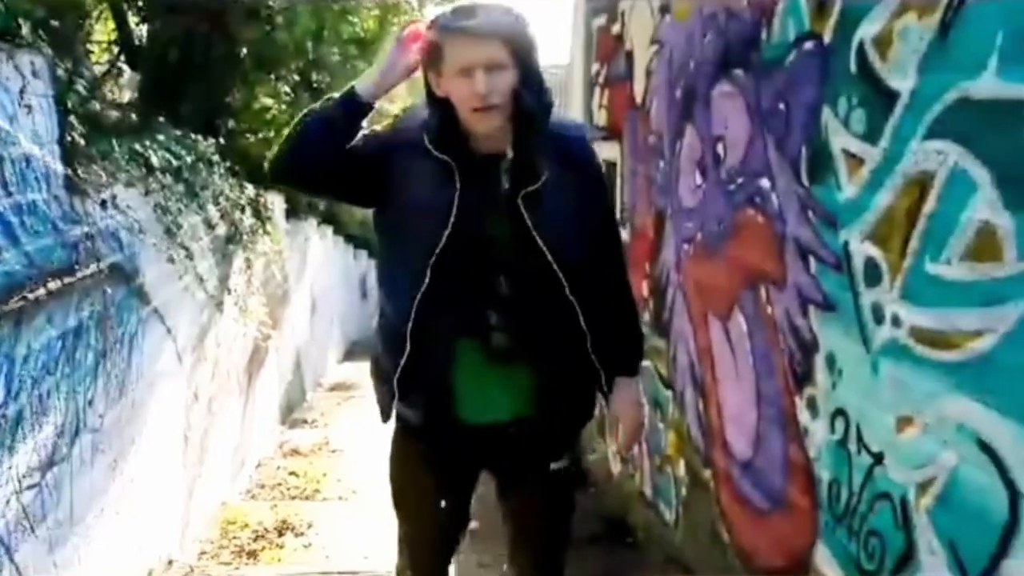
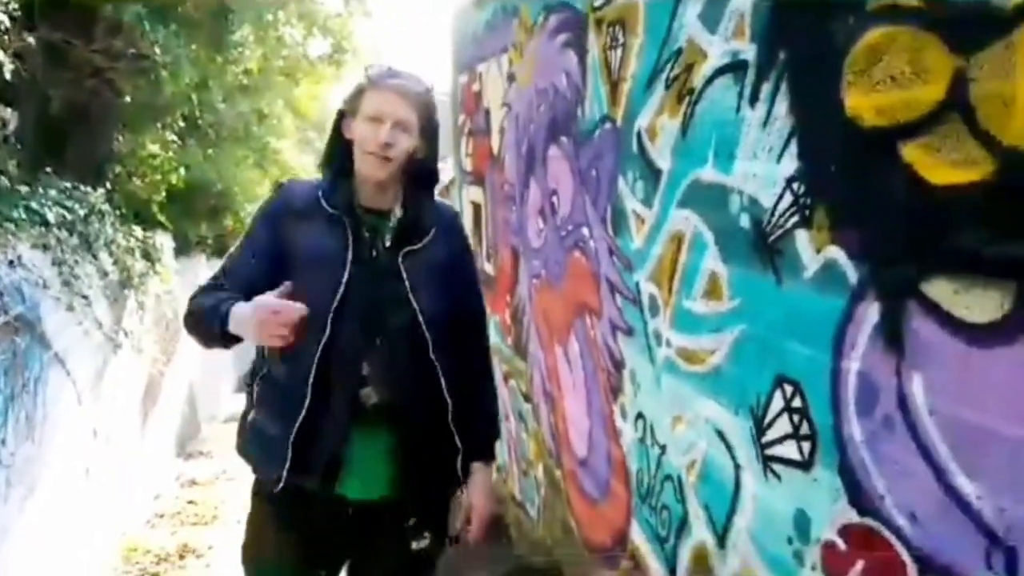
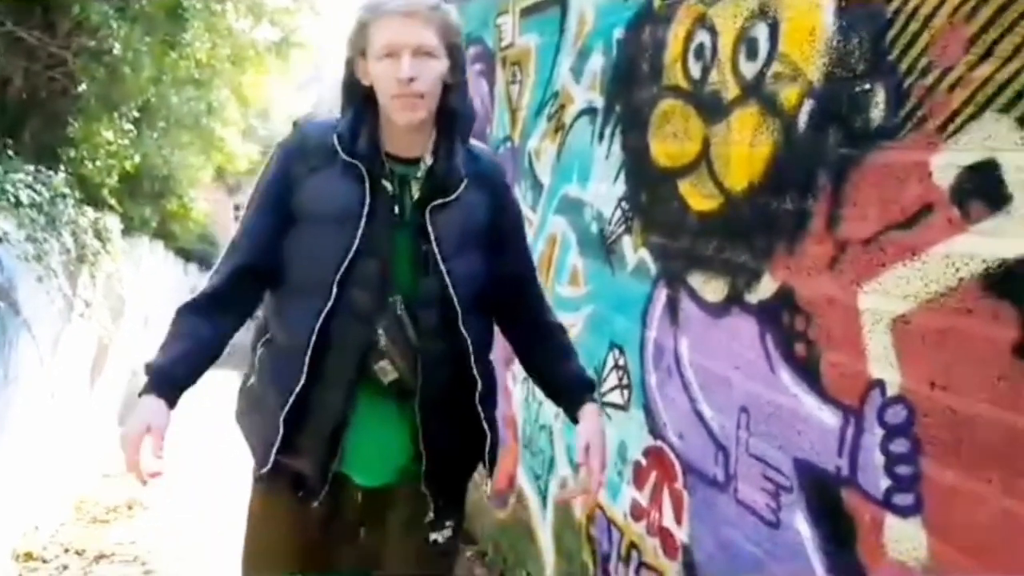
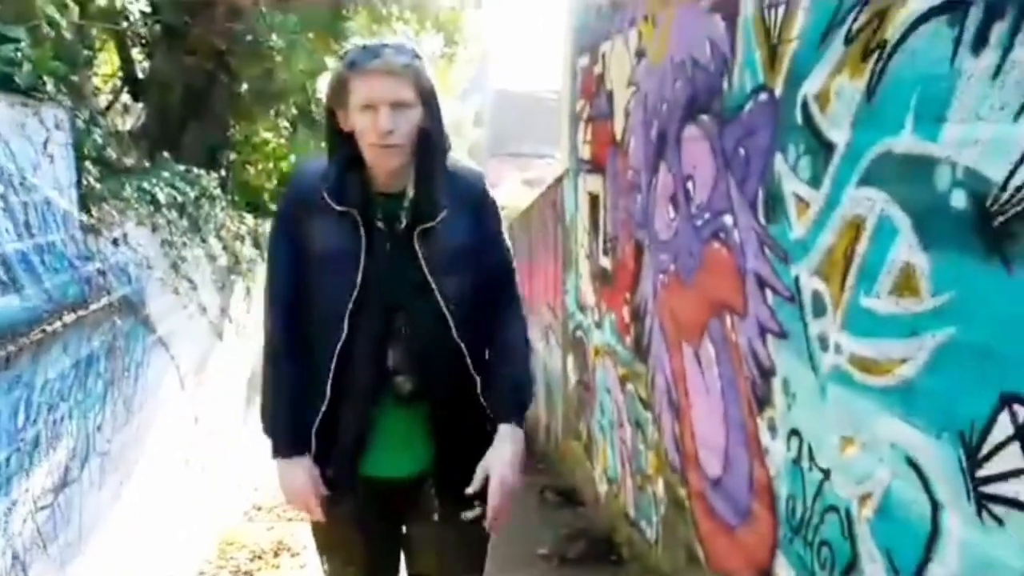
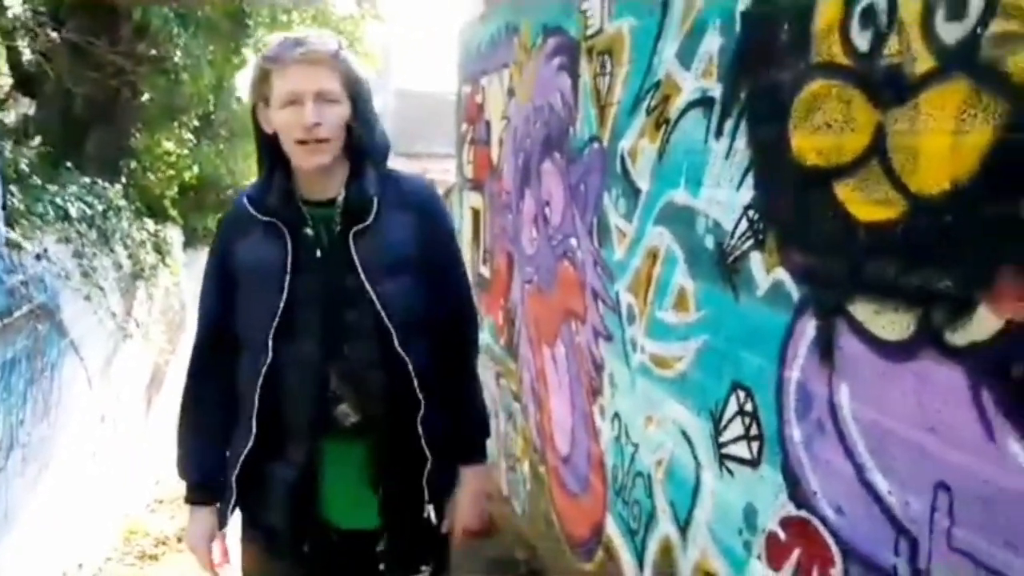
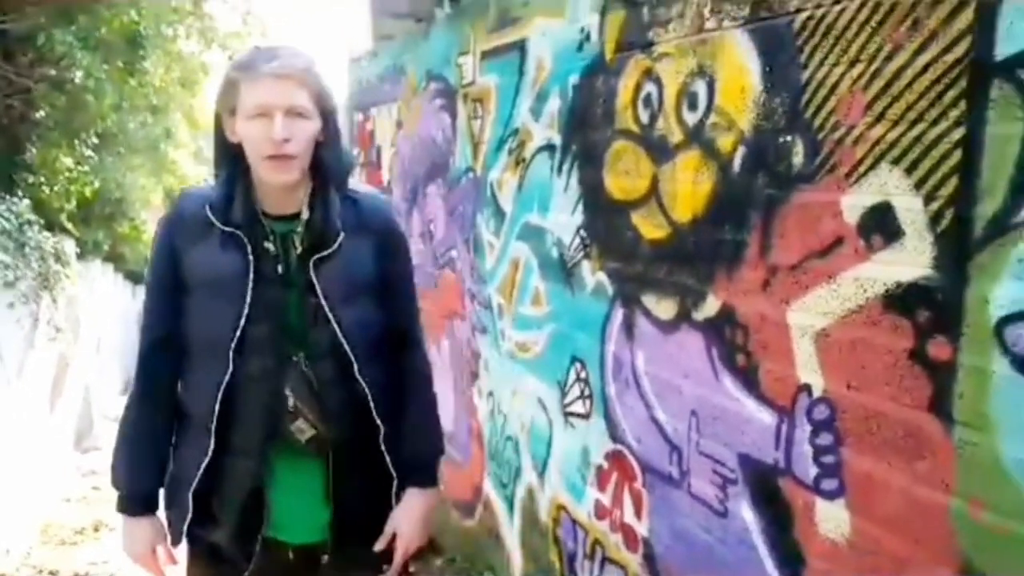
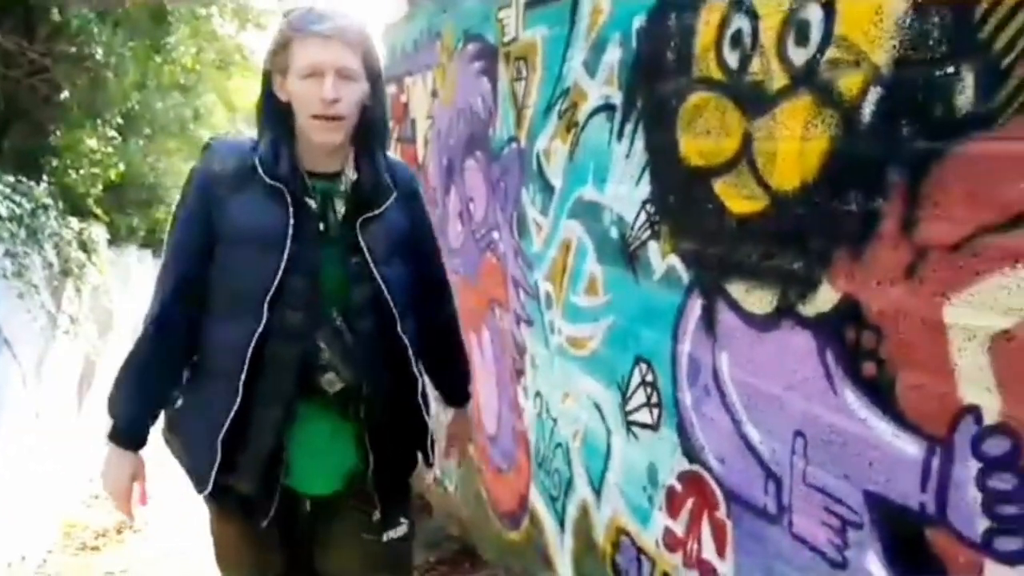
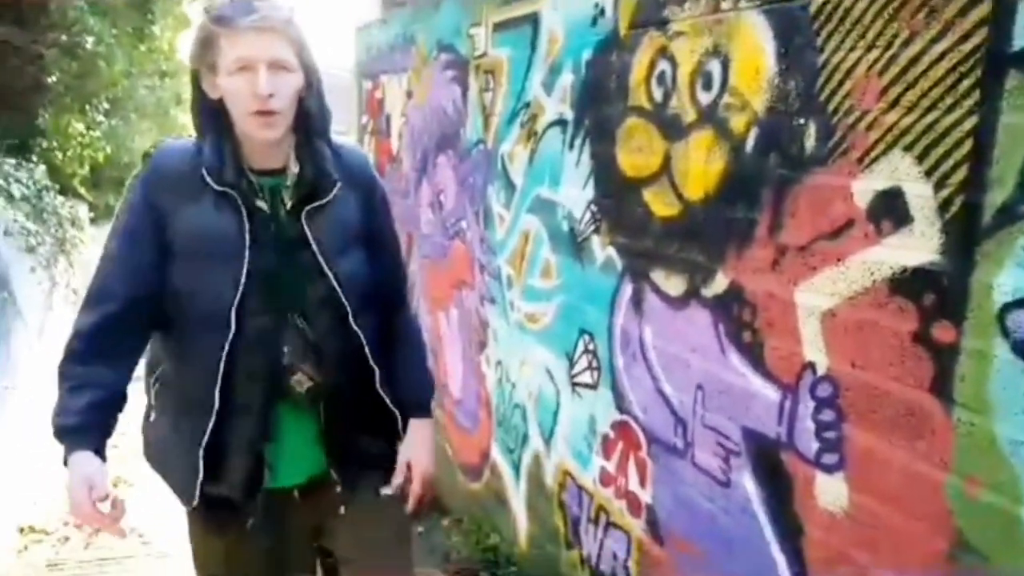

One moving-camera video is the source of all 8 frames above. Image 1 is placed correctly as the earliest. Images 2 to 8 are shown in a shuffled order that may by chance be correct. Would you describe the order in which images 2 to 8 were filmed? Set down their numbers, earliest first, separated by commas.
4, 2, 5, 7, 3, 6, 8
